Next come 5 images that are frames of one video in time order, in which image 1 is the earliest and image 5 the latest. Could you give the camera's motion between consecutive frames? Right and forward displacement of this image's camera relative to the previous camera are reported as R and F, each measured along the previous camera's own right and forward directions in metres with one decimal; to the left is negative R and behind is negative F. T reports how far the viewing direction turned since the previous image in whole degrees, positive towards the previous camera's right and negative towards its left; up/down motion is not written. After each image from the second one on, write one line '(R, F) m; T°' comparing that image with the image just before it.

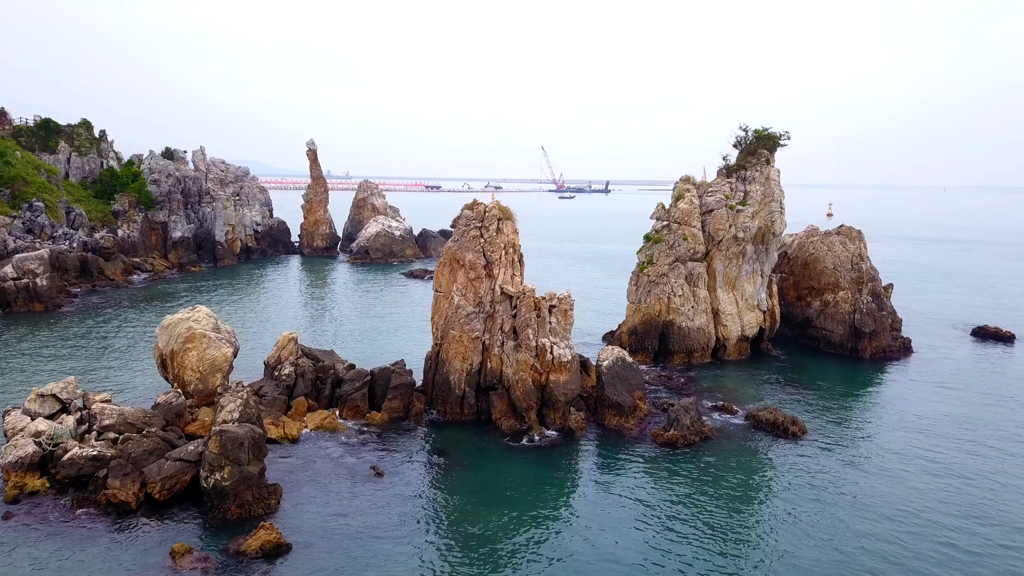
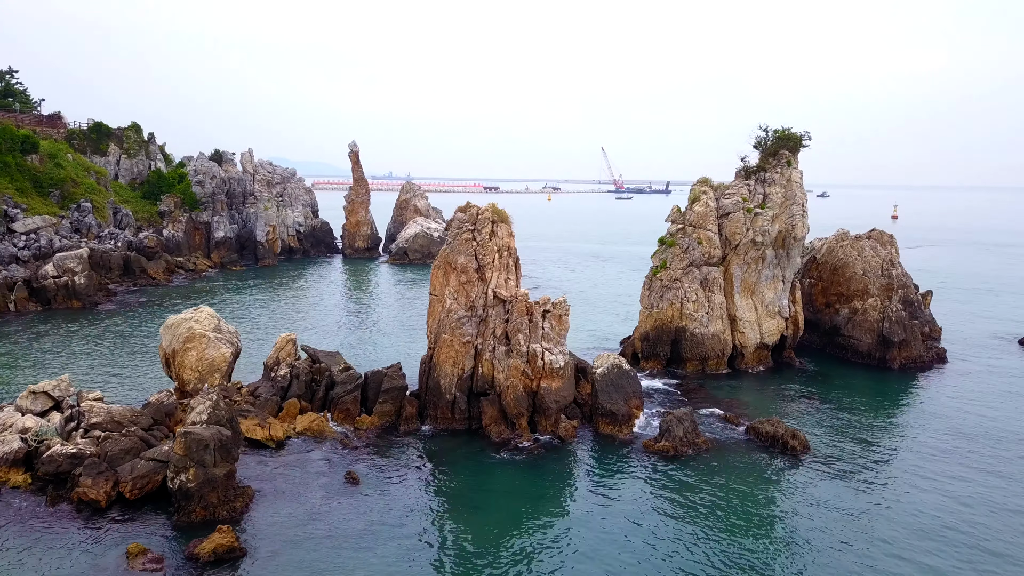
(+2.3, +0.7) m; -4°
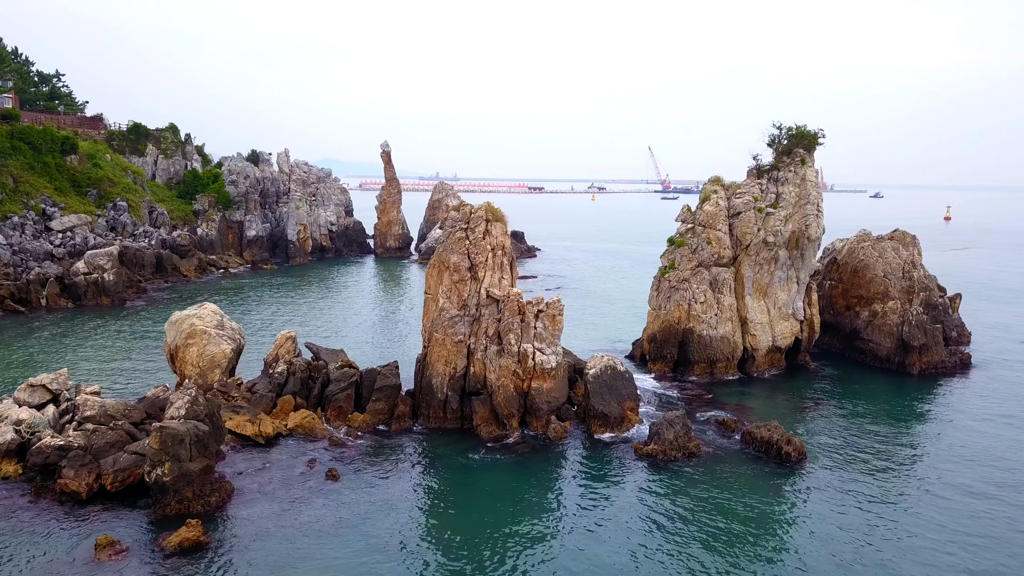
(+1.9, +0.3) m; -3°
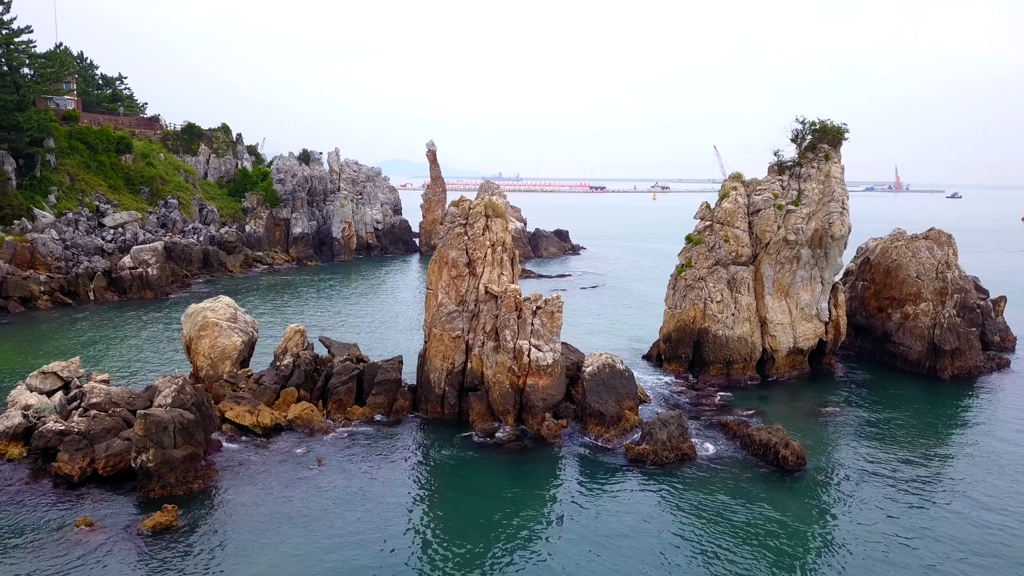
(+2.3, +0.2) m; -4°
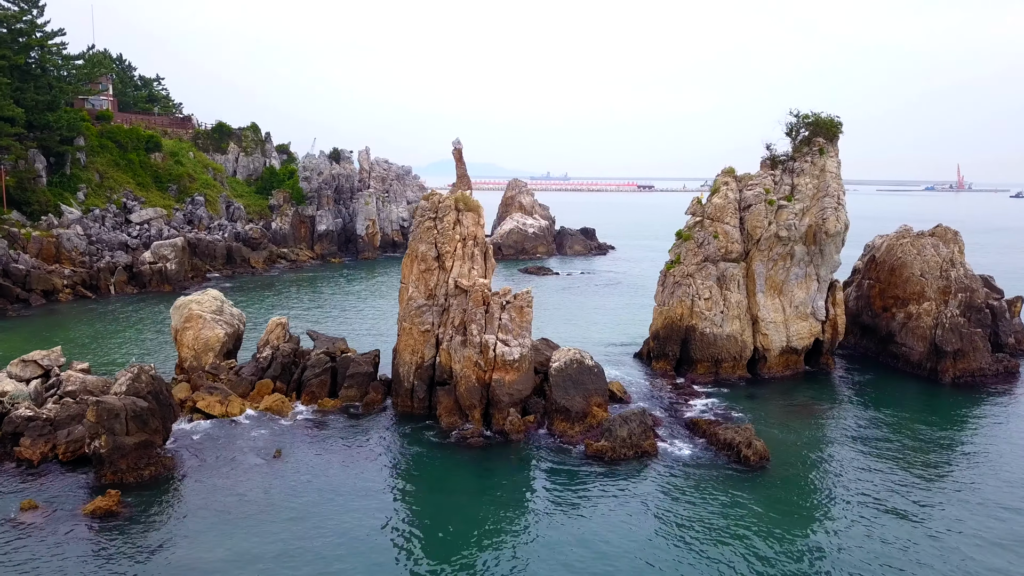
(+3.0, +0.1) m; -3°
